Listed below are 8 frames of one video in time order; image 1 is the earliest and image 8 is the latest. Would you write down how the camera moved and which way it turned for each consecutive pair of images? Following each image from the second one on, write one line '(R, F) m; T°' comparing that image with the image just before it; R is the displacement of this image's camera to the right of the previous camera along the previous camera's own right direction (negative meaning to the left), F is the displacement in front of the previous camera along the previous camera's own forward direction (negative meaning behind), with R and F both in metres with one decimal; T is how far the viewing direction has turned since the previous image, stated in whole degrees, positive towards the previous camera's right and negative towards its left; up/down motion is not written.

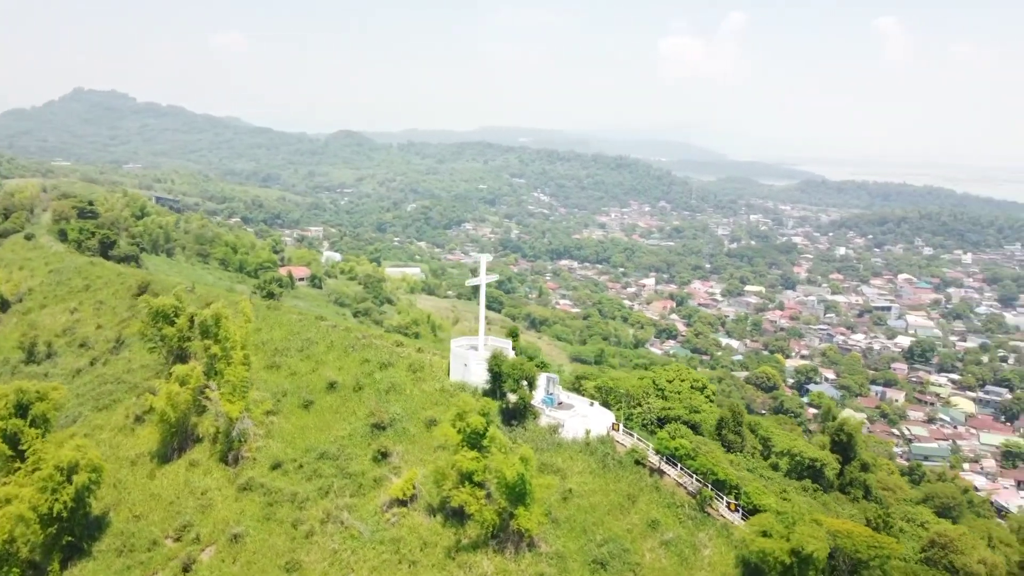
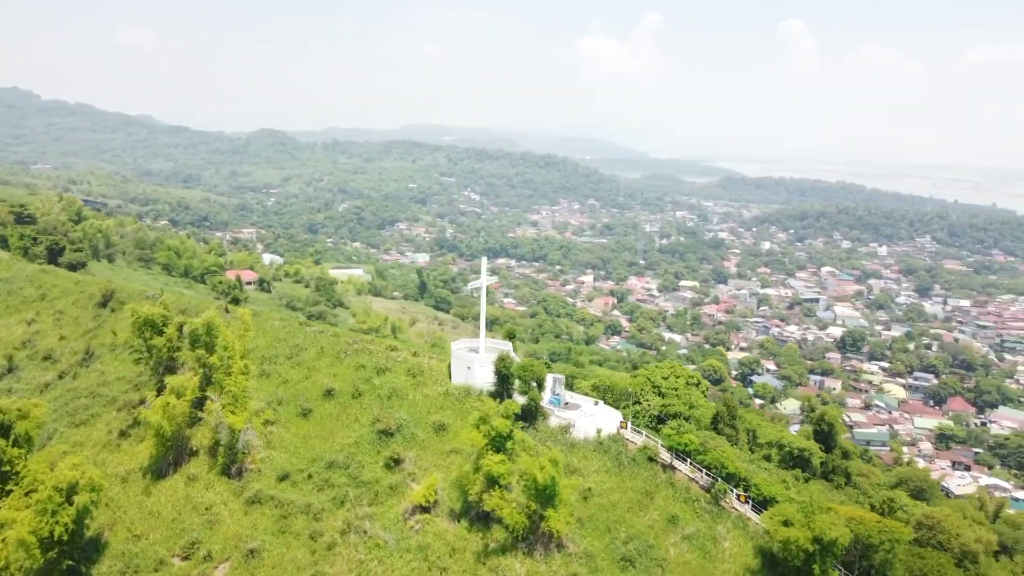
(-1.5, +0.1) m; +5°
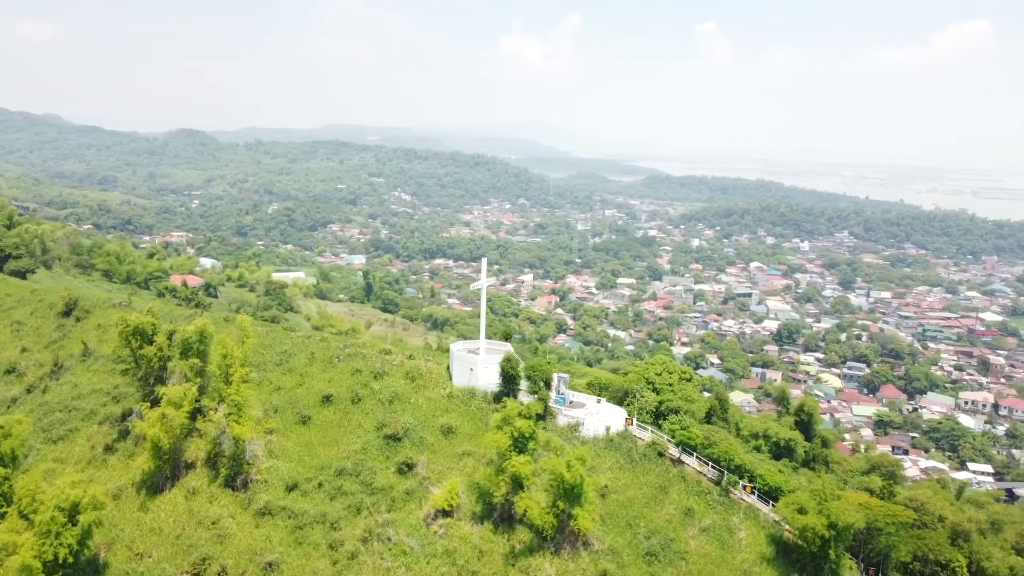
(-1.4, +0.1) m; +5°
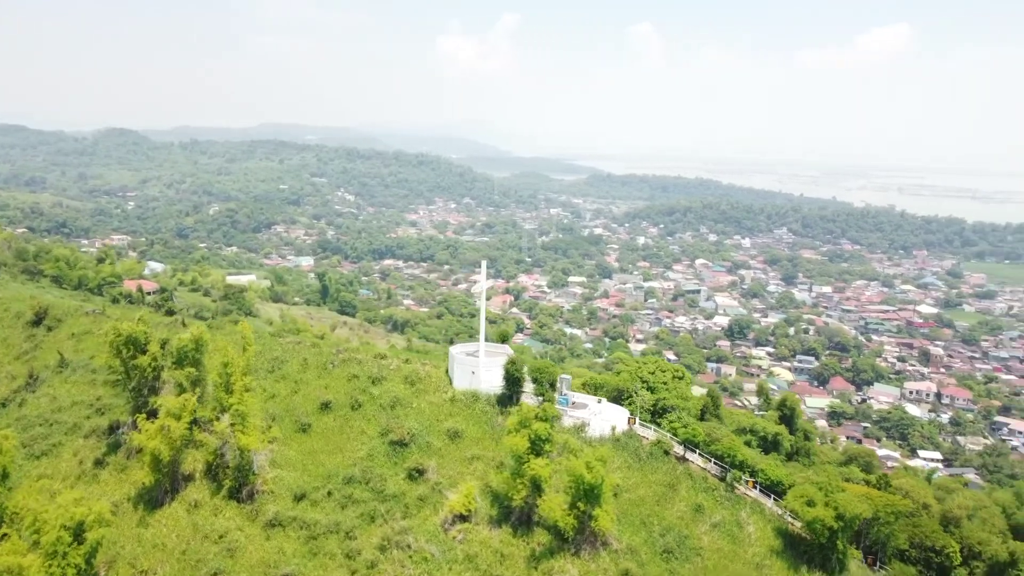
(-1.1, 0.0) m; +4°
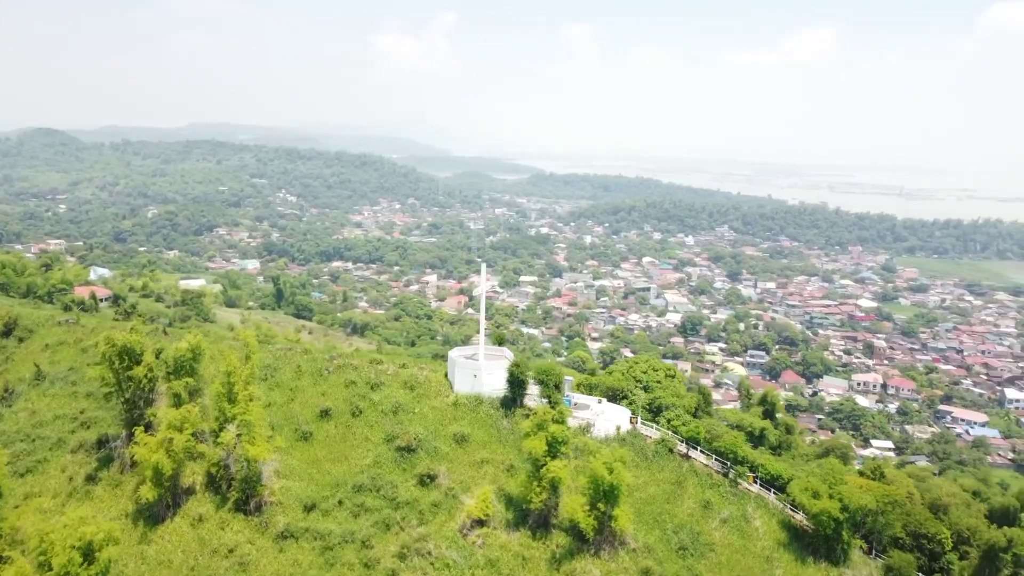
(-1.1, 0.0) m; +4°
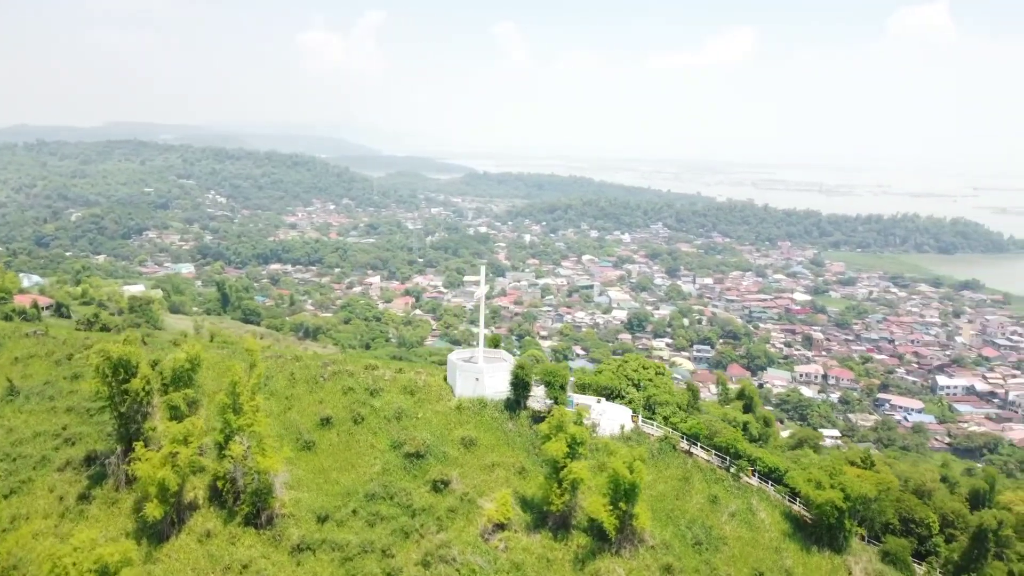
(-1.3, 0.0) m; +4°
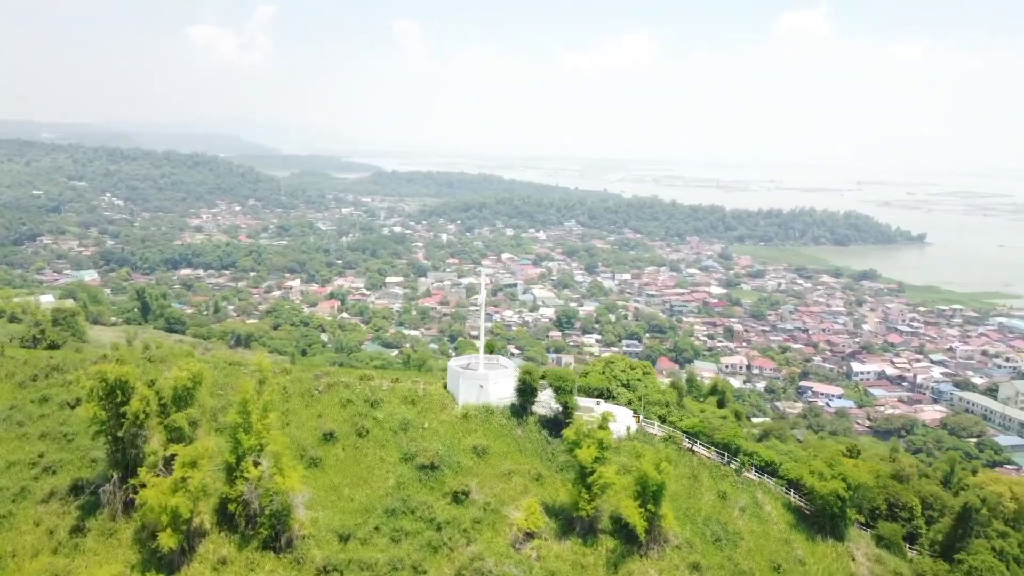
(-1.8, +0.1) m; +6°
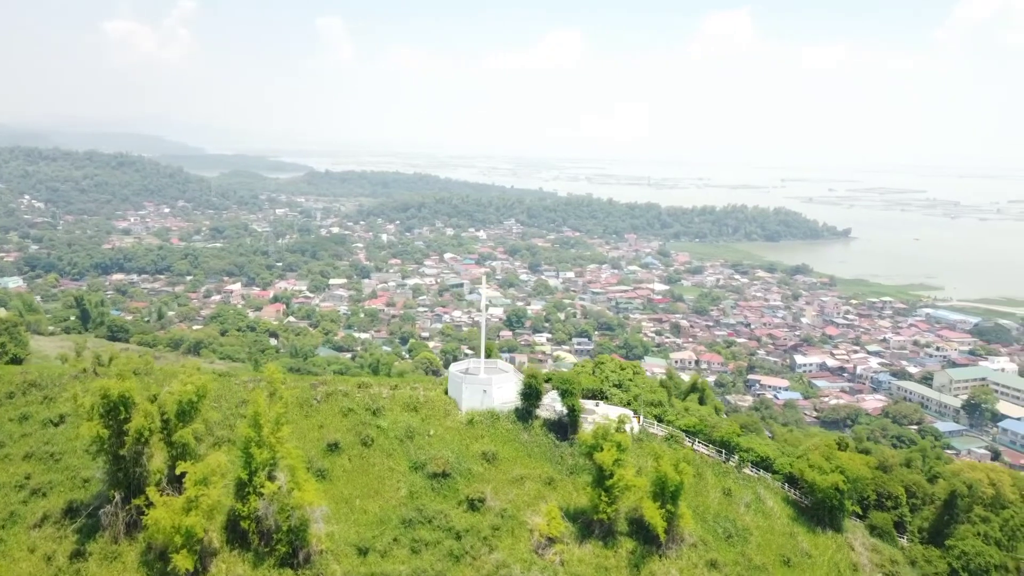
(-1.3, 0.0) m; +4°
